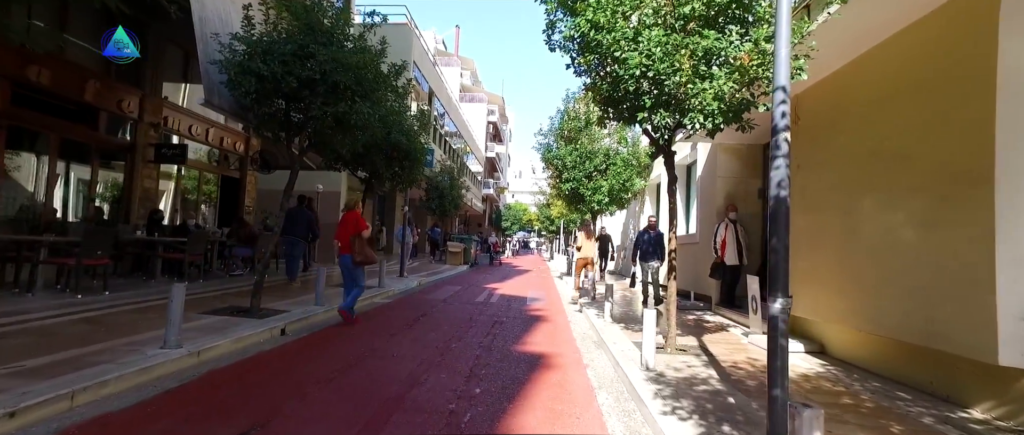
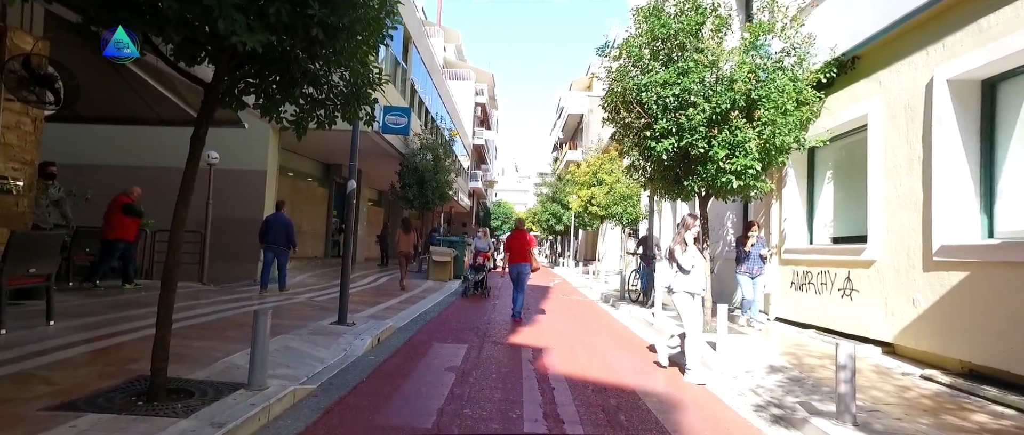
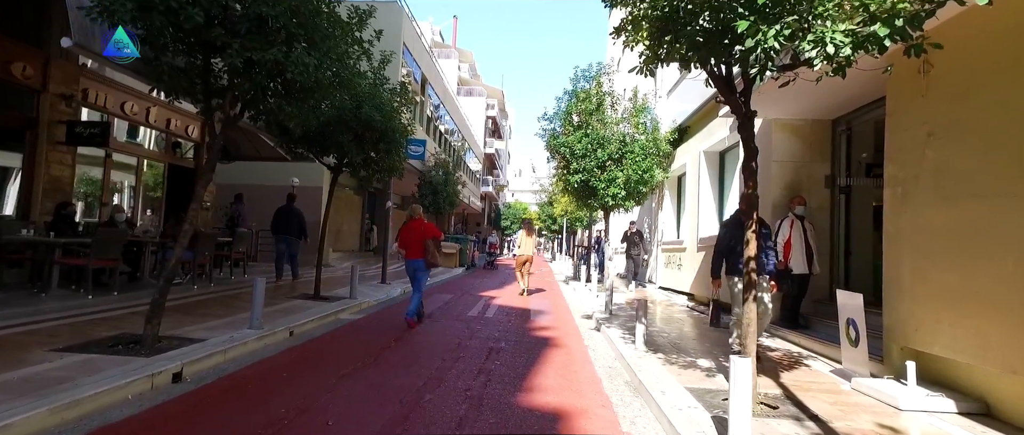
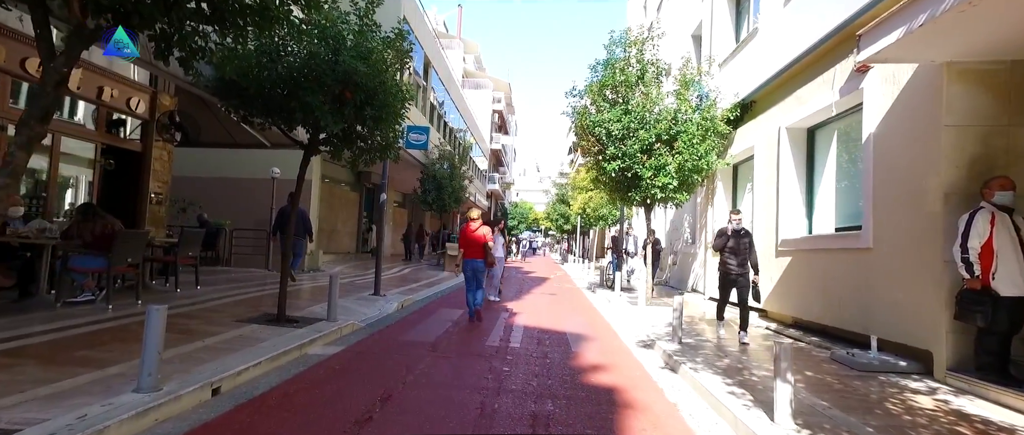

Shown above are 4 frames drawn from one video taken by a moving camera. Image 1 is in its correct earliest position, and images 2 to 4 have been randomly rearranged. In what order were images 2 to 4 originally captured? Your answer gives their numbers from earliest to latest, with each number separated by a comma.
3, 4, 2
